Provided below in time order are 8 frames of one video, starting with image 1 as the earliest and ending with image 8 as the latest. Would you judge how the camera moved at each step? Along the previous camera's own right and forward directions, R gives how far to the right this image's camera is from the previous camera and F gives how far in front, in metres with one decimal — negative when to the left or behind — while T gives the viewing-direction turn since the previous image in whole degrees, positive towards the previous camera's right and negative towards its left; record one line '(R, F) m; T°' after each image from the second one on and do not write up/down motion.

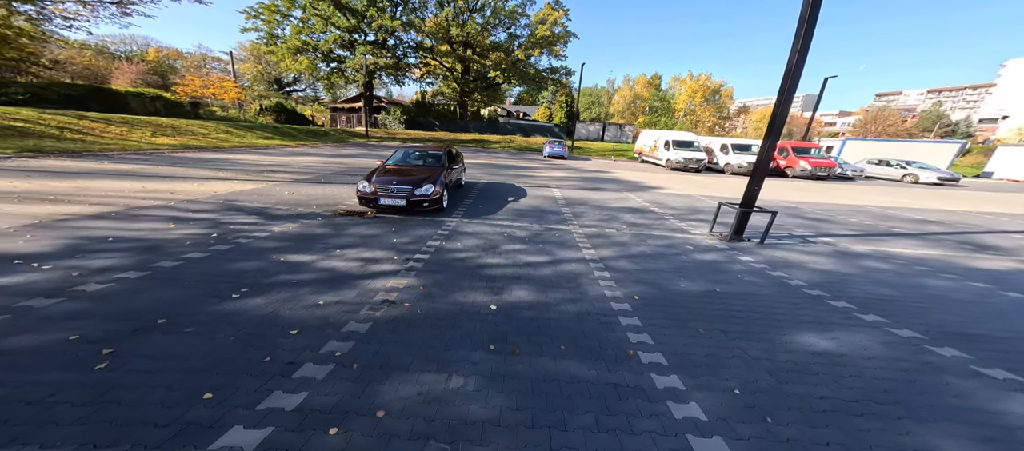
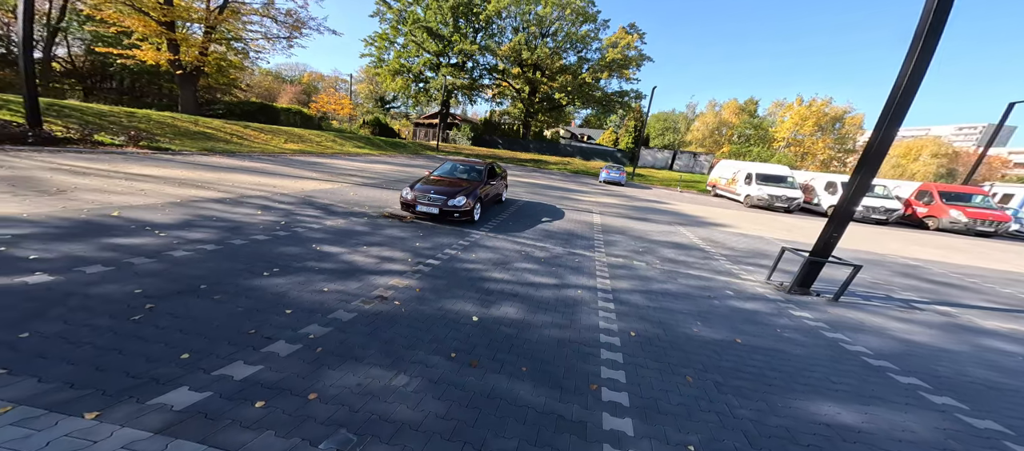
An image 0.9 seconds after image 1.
(+0.7, 0.0) m; -9°
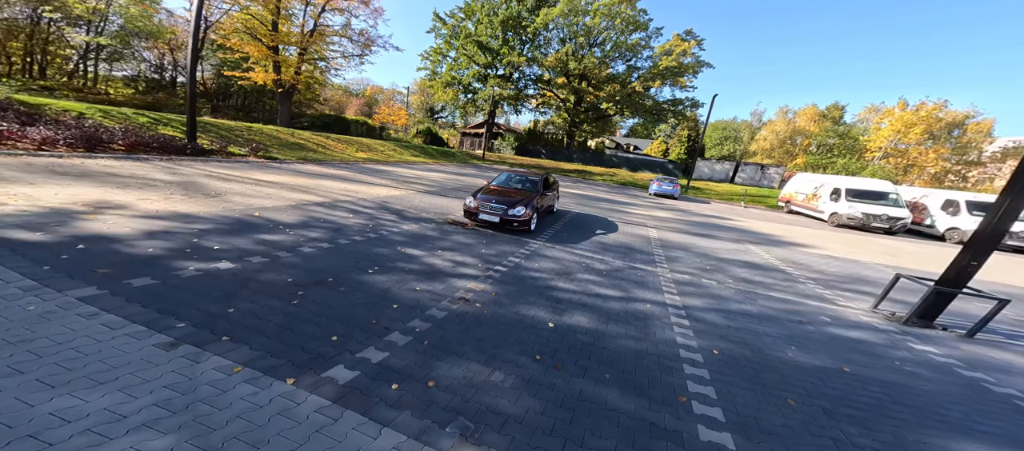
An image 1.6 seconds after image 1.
(-0.4, -0.2) m; -7°
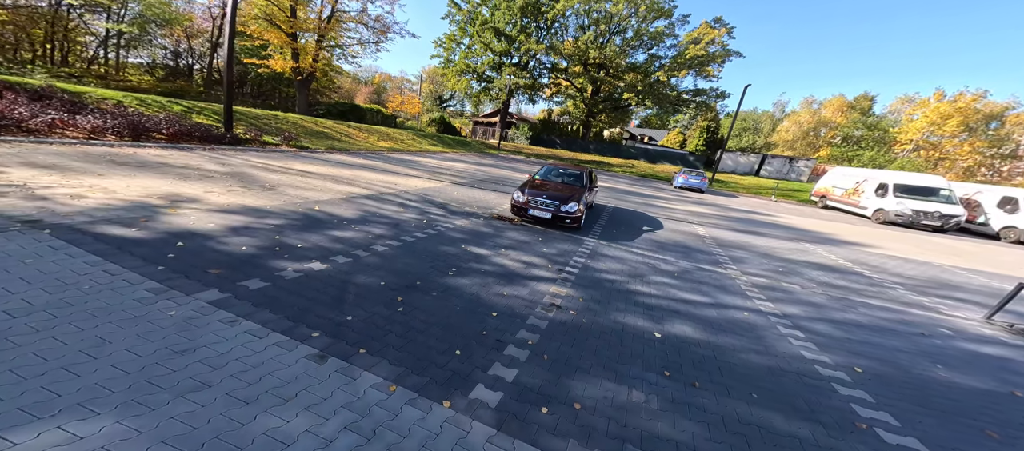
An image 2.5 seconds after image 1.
(-1.0, +0.2) m; -1°
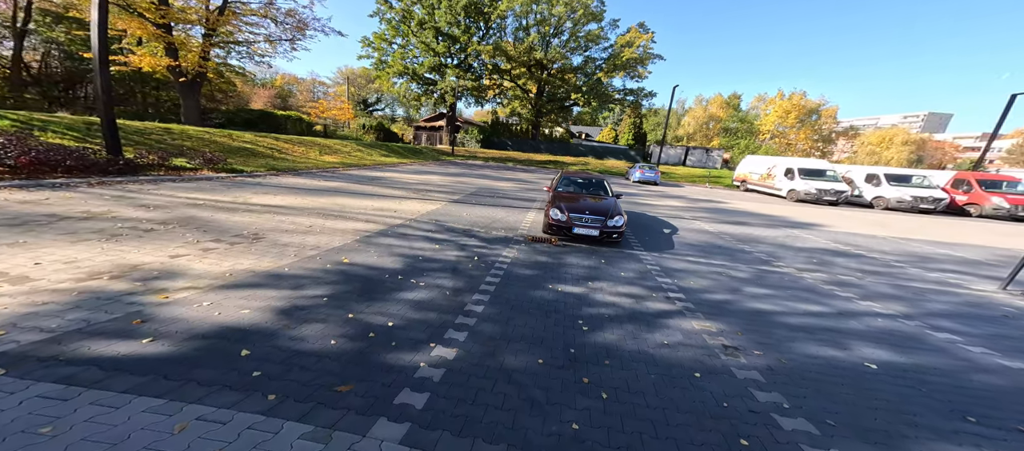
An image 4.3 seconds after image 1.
(-2.6, +1.1) m; +14°
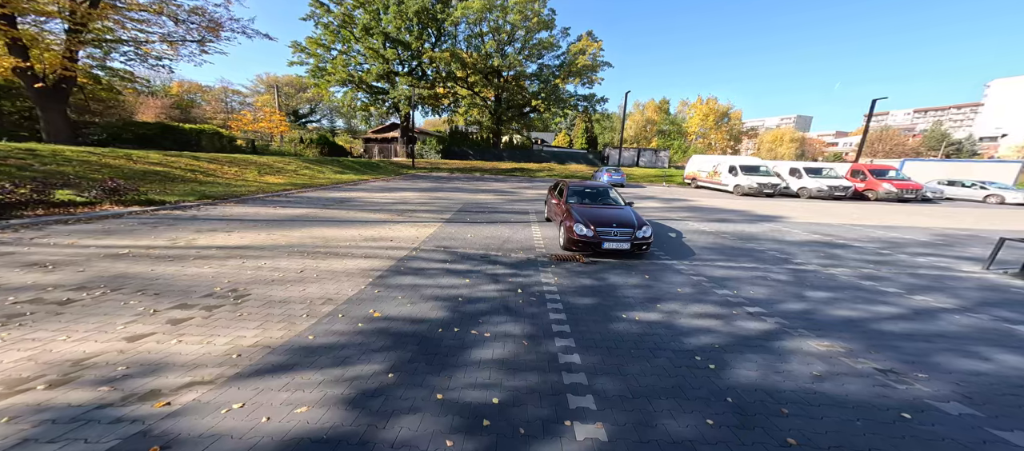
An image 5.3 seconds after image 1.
(-1.7, +1.0) m; +11°
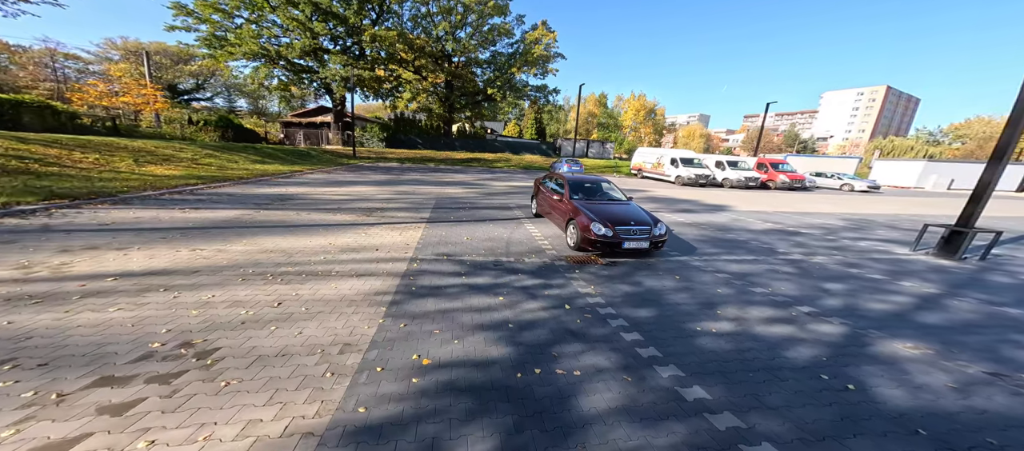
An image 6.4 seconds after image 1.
(-1.7, +1.1) m; +13°
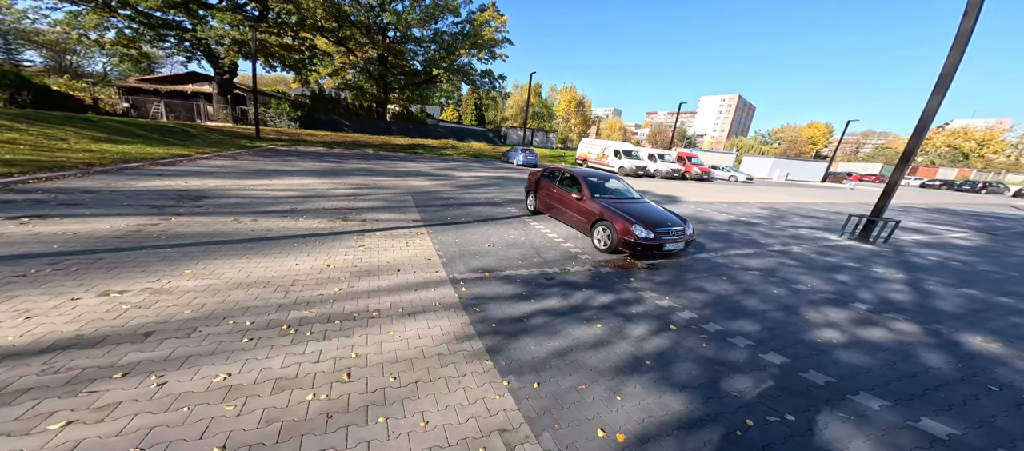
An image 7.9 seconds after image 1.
(-2.2, +1.4) m; +16°
